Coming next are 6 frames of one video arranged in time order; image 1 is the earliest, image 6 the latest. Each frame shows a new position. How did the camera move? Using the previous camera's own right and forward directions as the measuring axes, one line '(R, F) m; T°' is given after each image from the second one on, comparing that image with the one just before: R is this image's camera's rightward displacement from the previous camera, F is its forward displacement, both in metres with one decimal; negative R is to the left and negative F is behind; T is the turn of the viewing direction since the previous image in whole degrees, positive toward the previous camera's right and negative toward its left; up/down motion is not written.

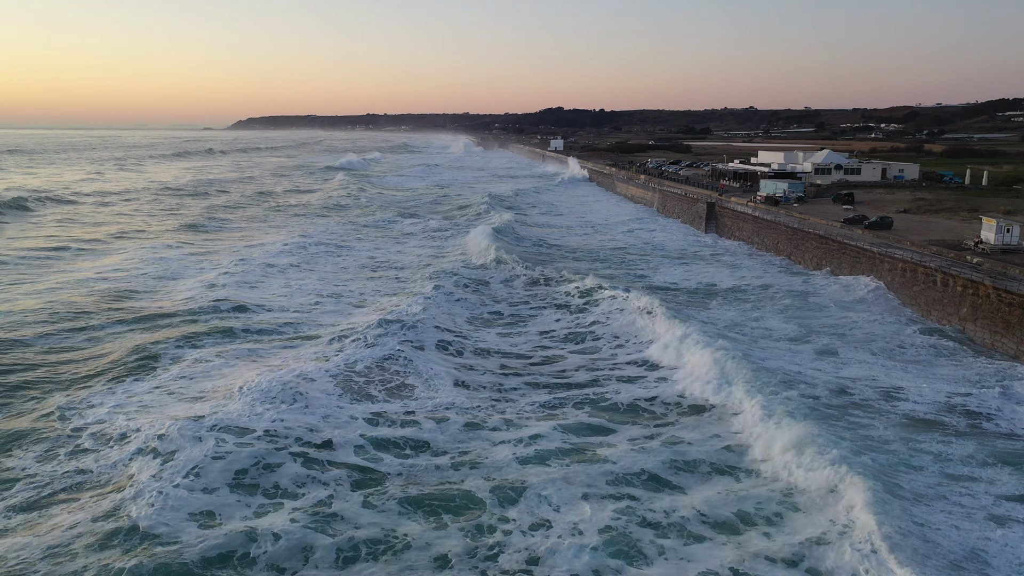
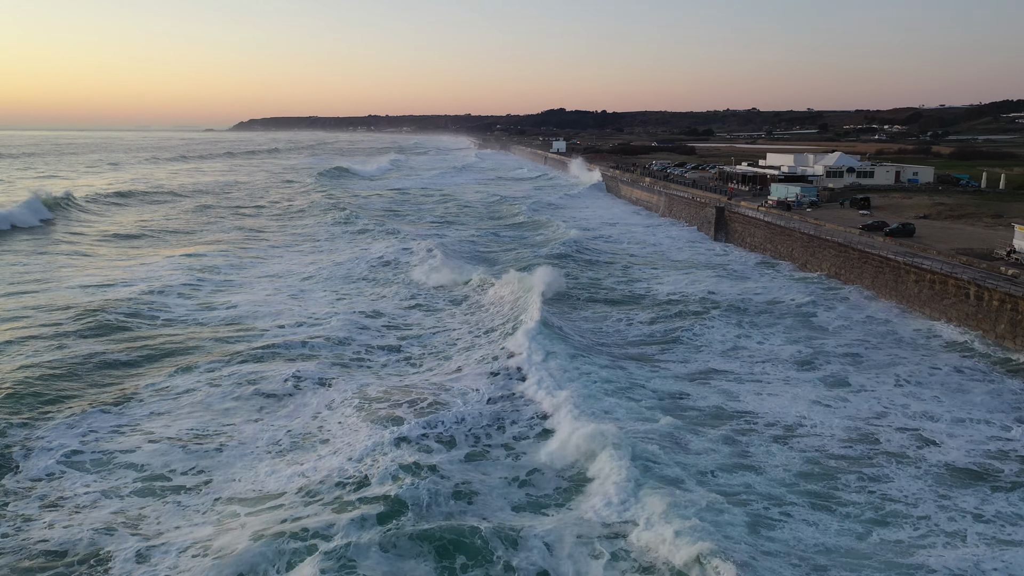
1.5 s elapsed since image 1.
(0.0, +1.0) m; 0°
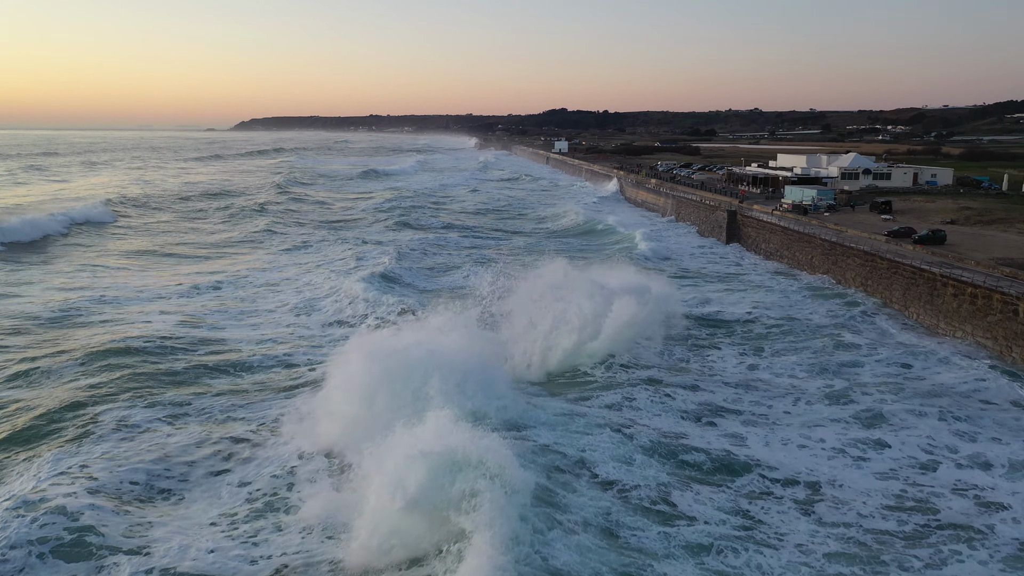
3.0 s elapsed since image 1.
(0.0, +1.2) m; 0°
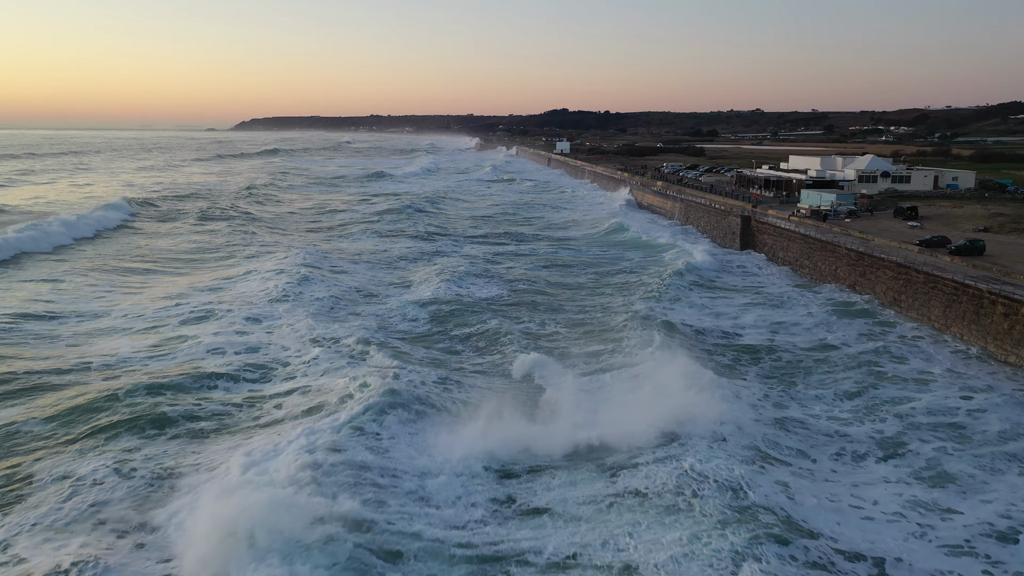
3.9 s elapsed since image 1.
(0.0, +1.4) m; 0°
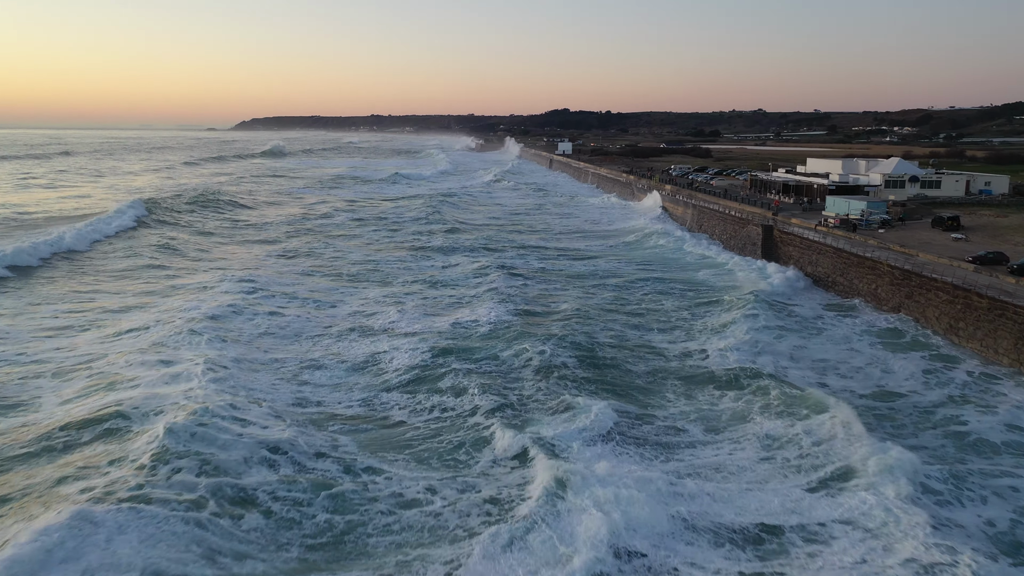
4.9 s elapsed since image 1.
(0.0, +1.9) m; 0°
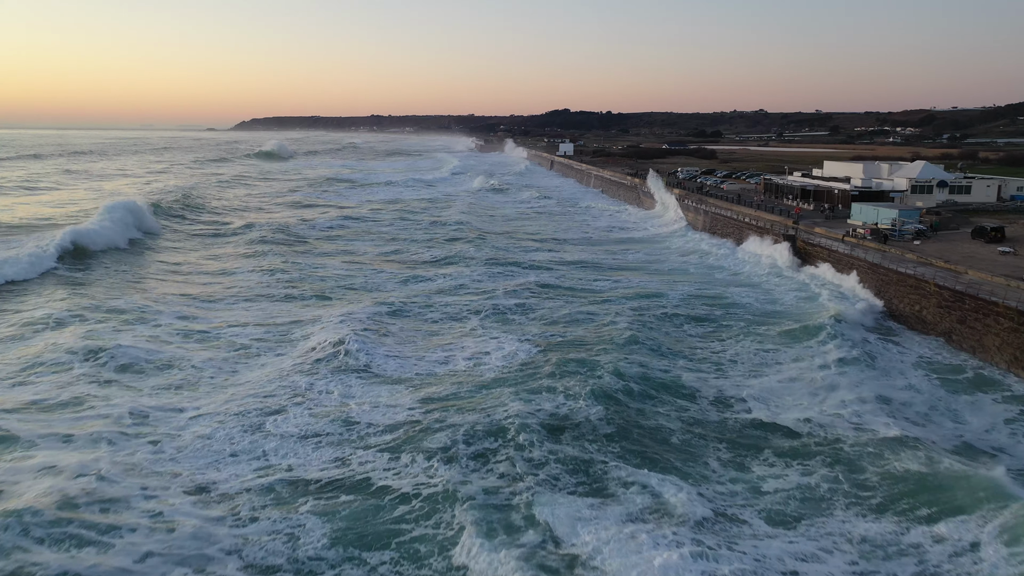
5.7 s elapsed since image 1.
(-0.1, +1.6) m; 0°
